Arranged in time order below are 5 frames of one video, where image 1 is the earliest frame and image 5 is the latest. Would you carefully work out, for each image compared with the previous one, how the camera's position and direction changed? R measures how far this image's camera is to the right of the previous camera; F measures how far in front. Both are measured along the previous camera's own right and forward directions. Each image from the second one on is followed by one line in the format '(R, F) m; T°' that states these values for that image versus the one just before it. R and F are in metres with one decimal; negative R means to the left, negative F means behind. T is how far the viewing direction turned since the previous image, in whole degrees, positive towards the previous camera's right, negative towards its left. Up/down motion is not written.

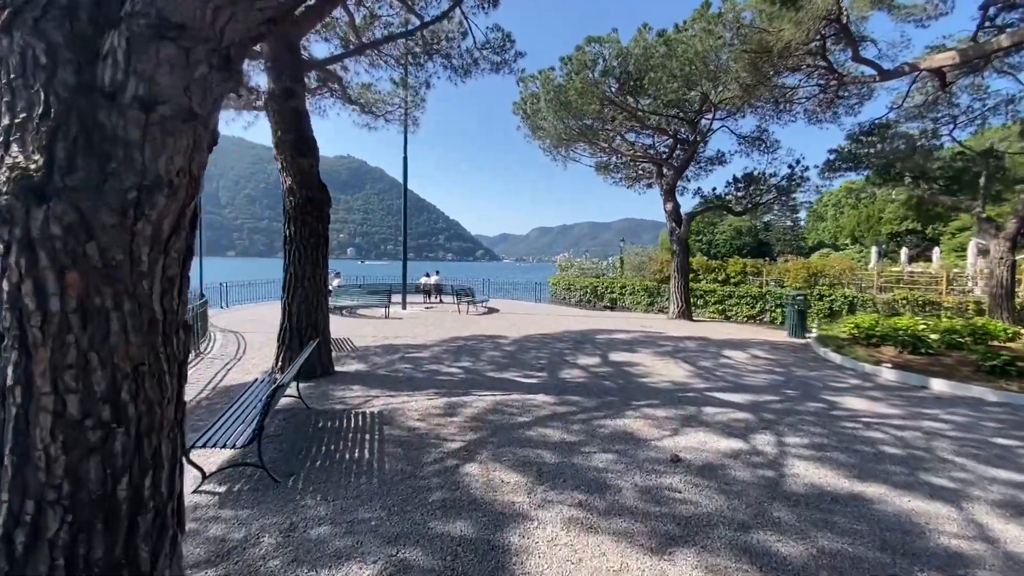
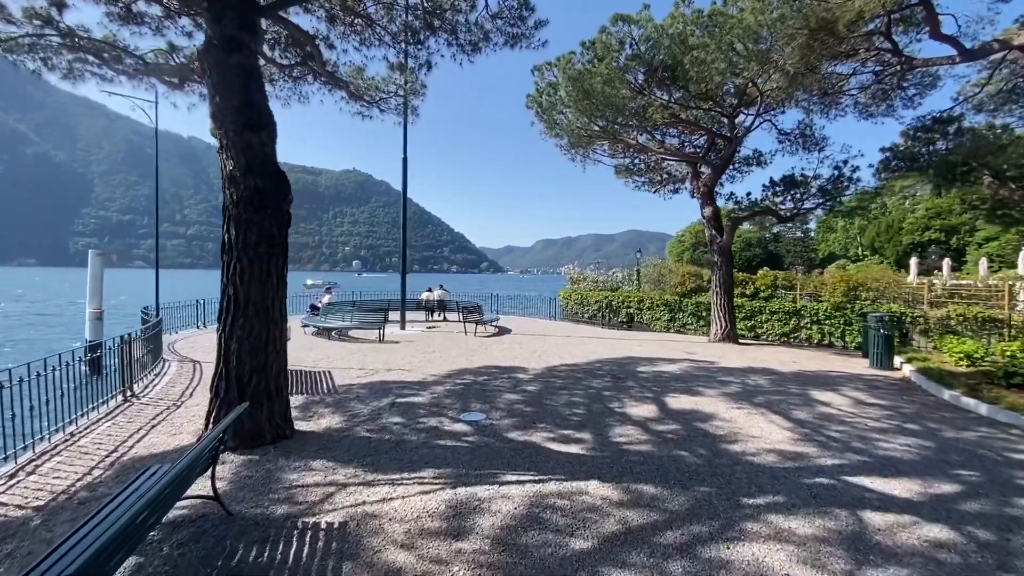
(-0.3, +1.9) m; -1°
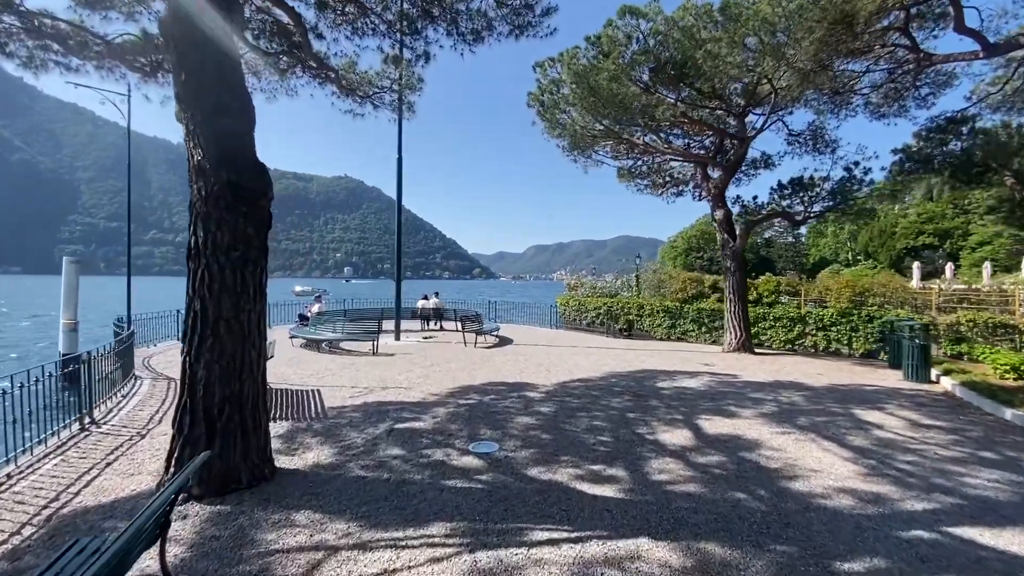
(-0.2, +0.7) m; +1°
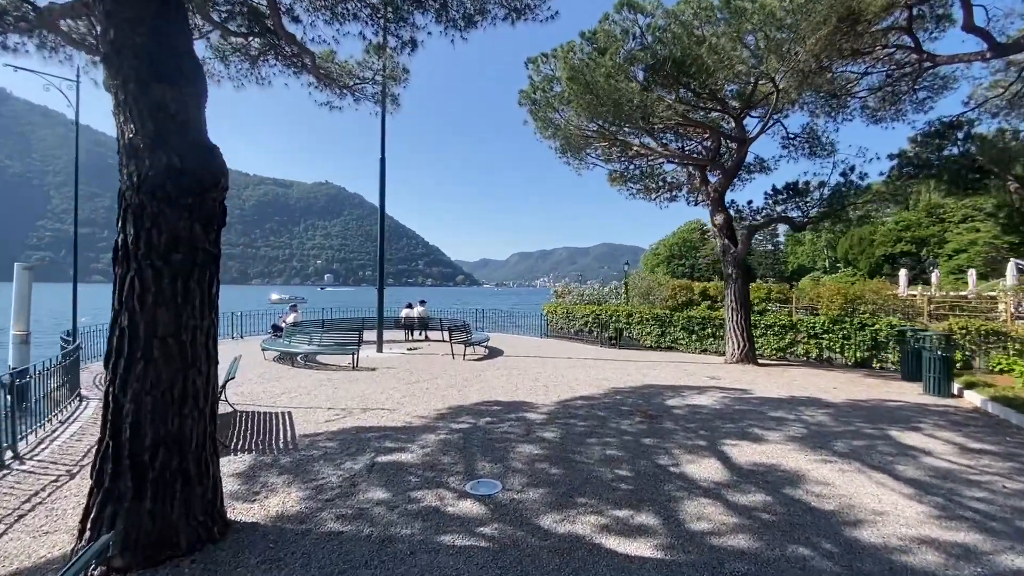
(-0.2, +0.7) m; +2°
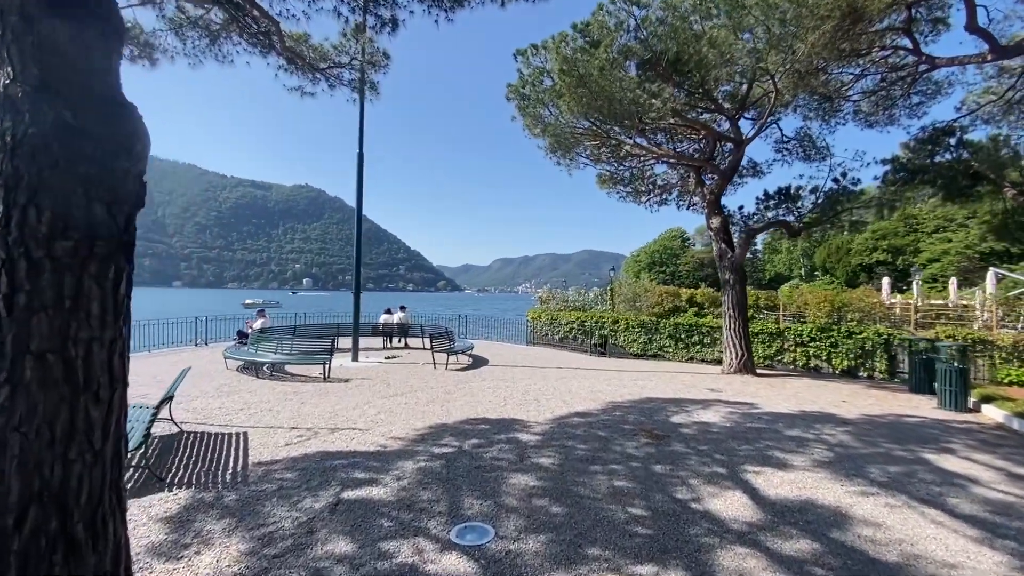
(-0.1, +0.7) m; +2°
